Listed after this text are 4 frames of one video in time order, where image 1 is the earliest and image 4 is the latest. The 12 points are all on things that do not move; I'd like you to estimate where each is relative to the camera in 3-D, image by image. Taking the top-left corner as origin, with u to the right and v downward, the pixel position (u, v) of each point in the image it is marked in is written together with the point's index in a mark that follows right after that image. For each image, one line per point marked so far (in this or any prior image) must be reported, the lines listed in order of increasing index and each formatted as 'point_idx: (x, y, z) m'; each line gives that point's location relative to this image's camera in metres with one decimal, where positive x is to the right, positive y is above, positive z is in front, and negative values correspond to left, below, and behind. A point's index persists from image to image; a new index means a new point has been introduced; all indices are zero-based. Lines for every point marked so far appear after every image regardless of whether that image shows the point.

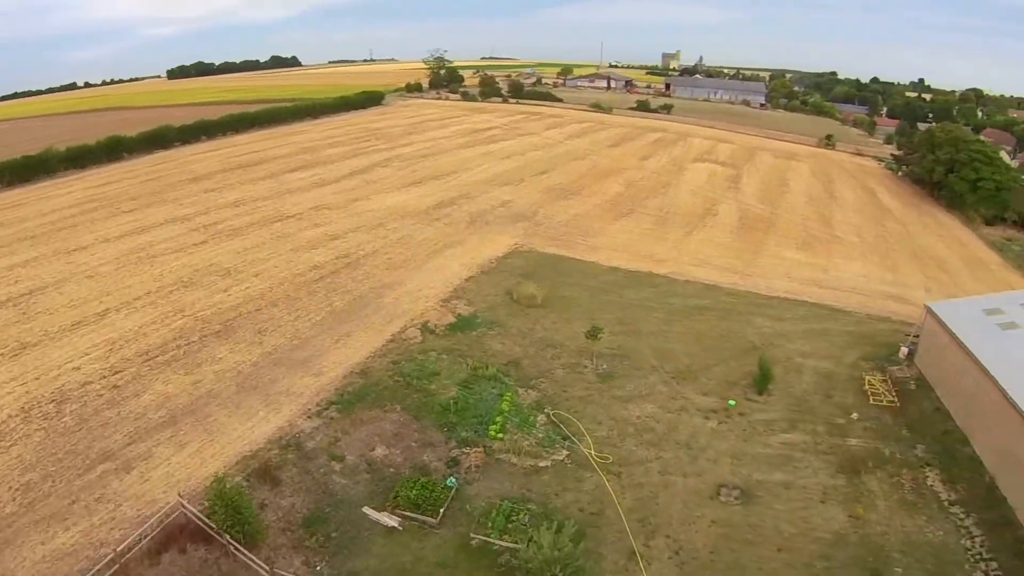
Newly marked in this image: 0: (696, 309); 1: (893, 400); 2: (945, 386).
0: (+3.2, -0.4, +20.0) m
1: (+6.0, -1.8, +18.1) m
2: (+6.9, -1.6, +18.4) m
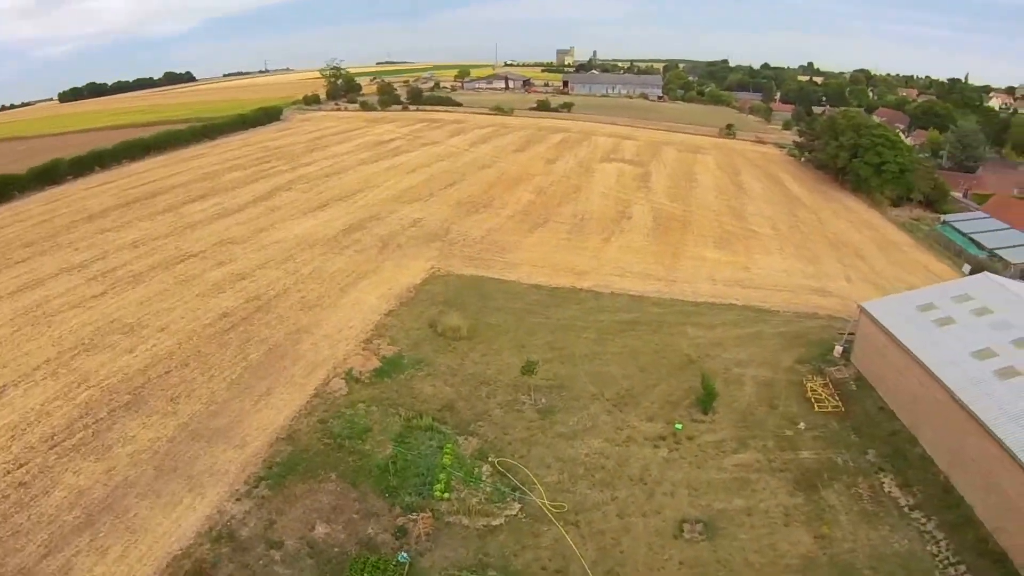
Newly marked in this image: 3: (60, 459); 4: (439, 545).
0: (+1.9, -0.6, +19.3) m
1: (+5.0, -1.8, +17.7) m
2: (+5.9, -1.5, +18.1) m
3: (-4.4, -1.7, +11.3) m
4: (-0.7, -2.4, +10.9) m
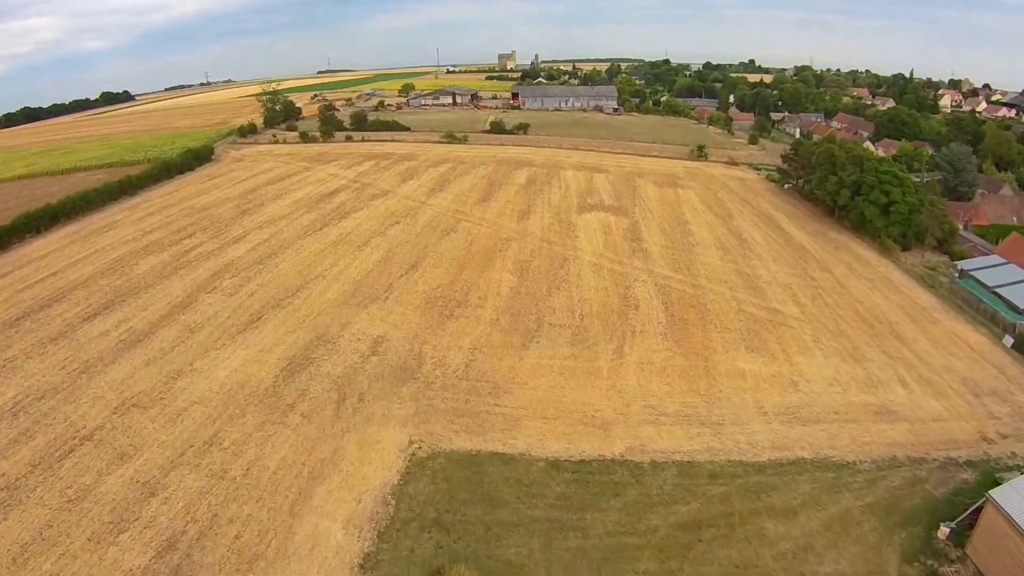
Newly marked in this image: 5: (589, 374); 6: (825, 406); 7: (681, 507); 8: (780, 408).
0: (+2.2, -3.0, +14.4) m
1: (+5.4, -4.1, +13.0) m
2: (+6.2, -3.8, +13.4) m
3: (-3.6, -4.3, +6.0) m
4: (+0.1, -5.0, +5.8) m
5: (+1.3, -1.4, +19.5) m
6: (+5.4, -2.0, +19.8) m
7: (+2.2, -2.8, +14.9) m
8: (+4.5, -2.0, +19.2) m
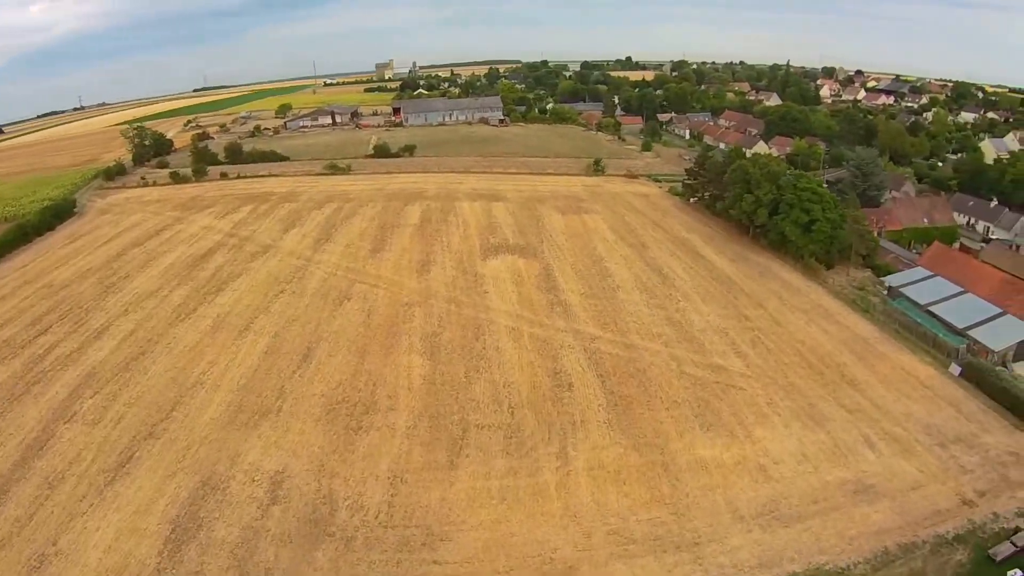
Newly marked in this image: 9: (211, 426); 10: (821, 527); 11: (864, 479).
0: (+1.8, -4.3, +11.9) m
1: (+5.2, -5.2, +10.8) m
2: (+6.0, -4.8, +11.3) m
3: (-3.0, -6.2, +3.0) m
4: (+0.8, -6.5, +3.2) m
5: (+0.3, -2.9, +16.9) m
6: (+4.4, -3.1, +17.6) m
7: (+1.7, -4.2, +12.4) m
8: (+3.6, -3.1, +16.9) m
9: (-4.7, -2.3, +18.5) m
10: (+4.4, -3.4, +16.4) m
11: (+5.7, -3.0, +18.6) m
